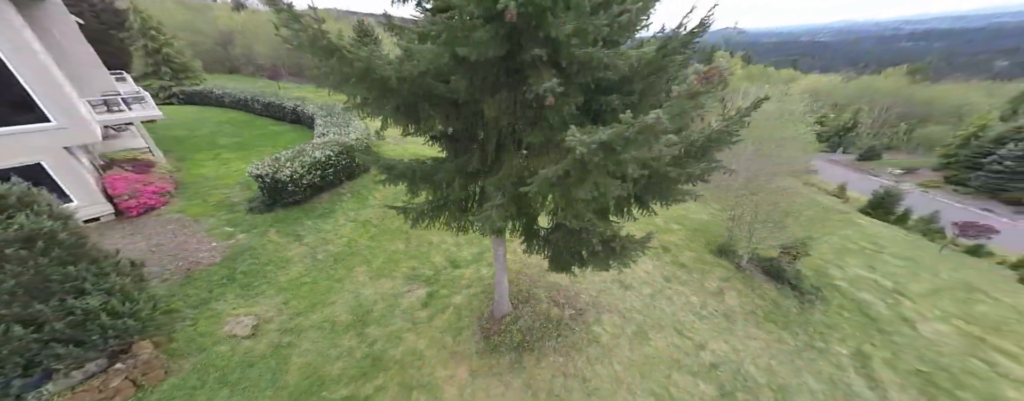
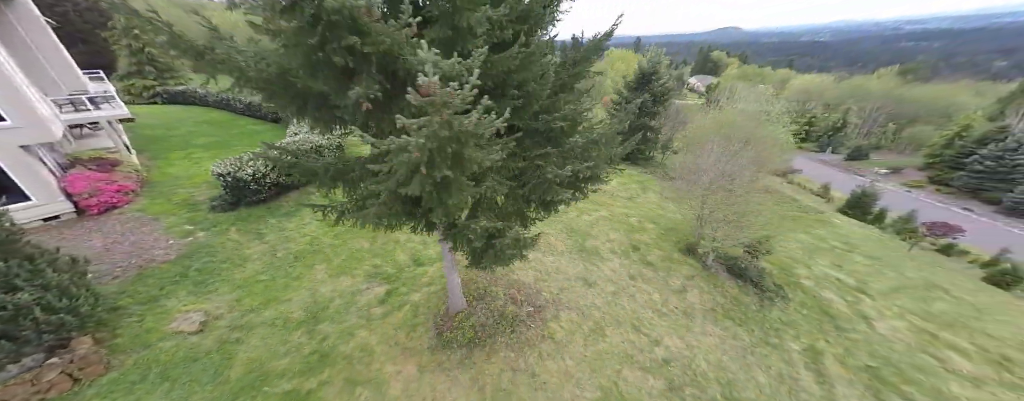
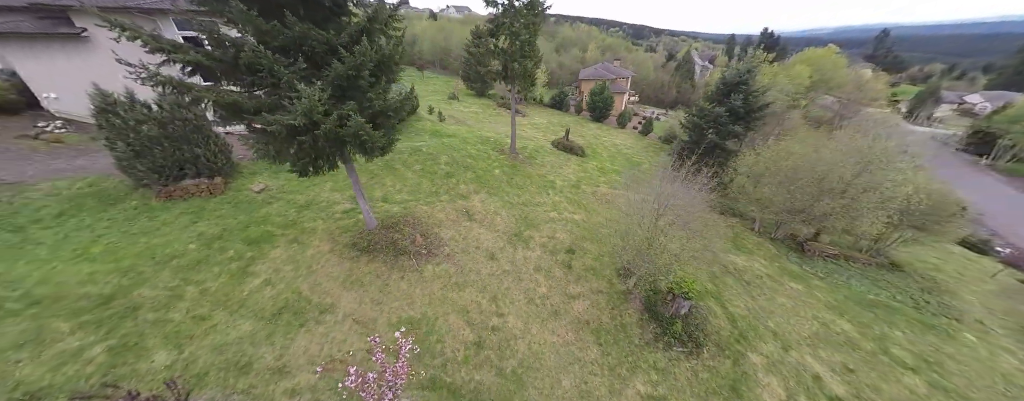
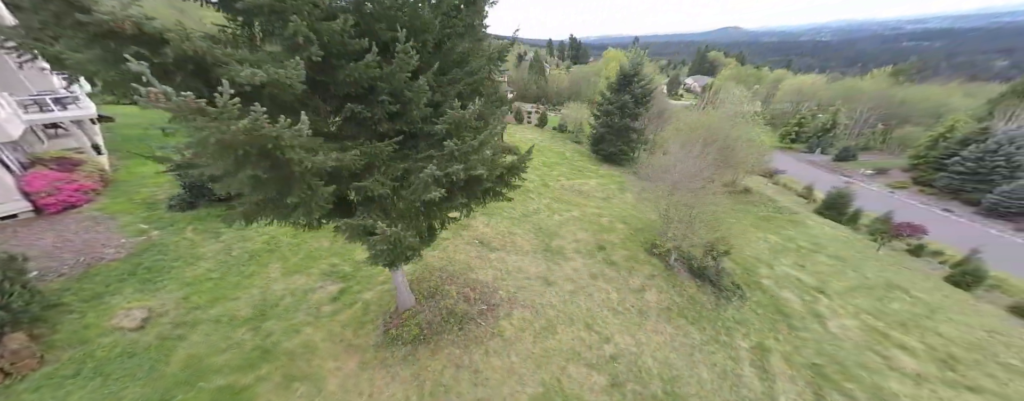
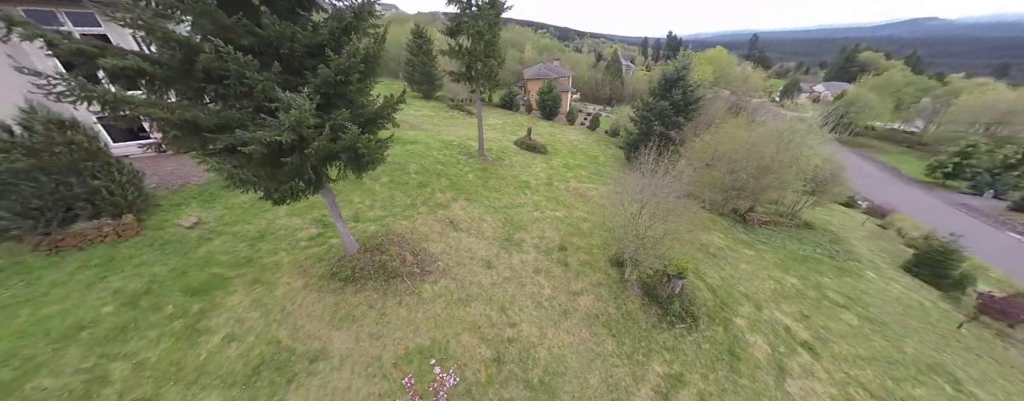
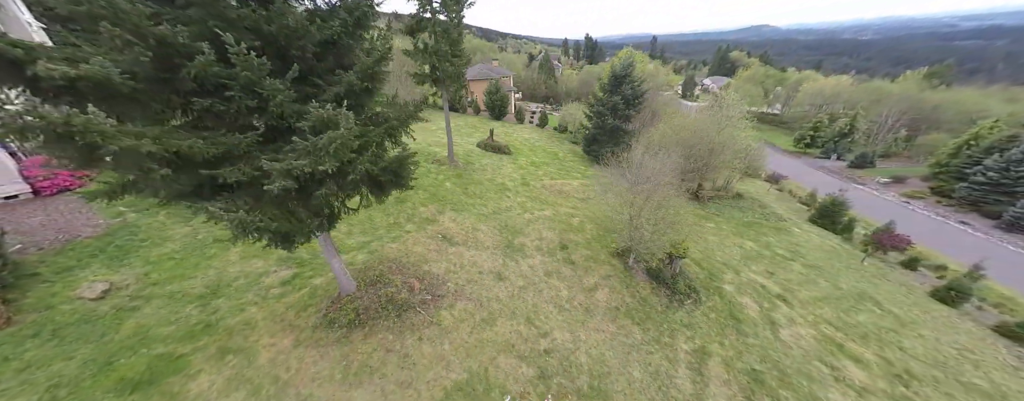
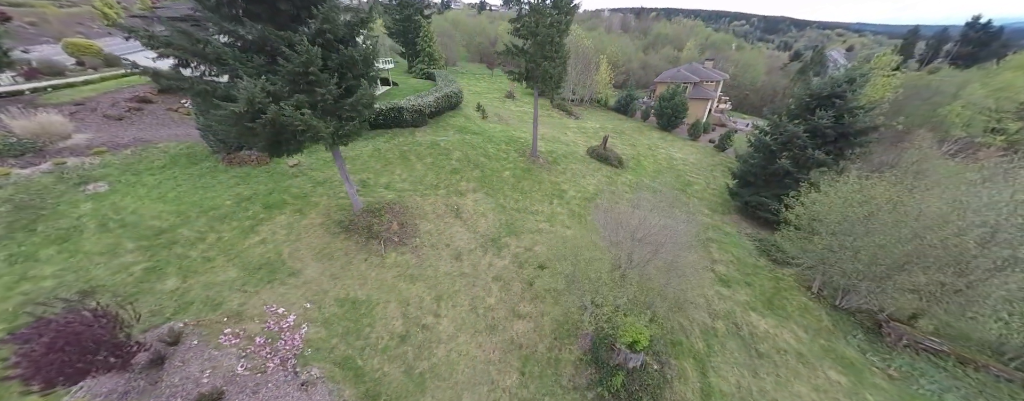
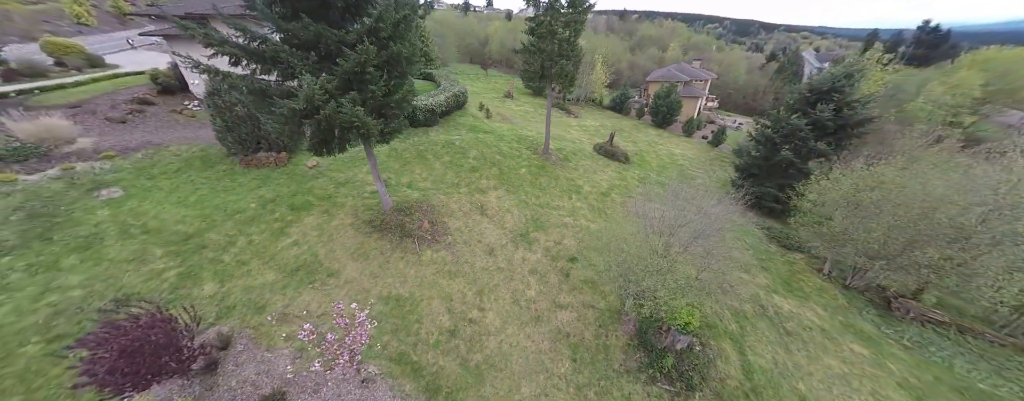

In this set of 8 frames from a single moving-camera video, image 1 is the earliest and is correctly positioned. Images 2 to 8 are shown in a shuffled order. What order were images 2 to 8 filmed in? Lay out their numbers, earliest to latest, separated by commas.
2, 4, 6, 5, 3, 8, 7
